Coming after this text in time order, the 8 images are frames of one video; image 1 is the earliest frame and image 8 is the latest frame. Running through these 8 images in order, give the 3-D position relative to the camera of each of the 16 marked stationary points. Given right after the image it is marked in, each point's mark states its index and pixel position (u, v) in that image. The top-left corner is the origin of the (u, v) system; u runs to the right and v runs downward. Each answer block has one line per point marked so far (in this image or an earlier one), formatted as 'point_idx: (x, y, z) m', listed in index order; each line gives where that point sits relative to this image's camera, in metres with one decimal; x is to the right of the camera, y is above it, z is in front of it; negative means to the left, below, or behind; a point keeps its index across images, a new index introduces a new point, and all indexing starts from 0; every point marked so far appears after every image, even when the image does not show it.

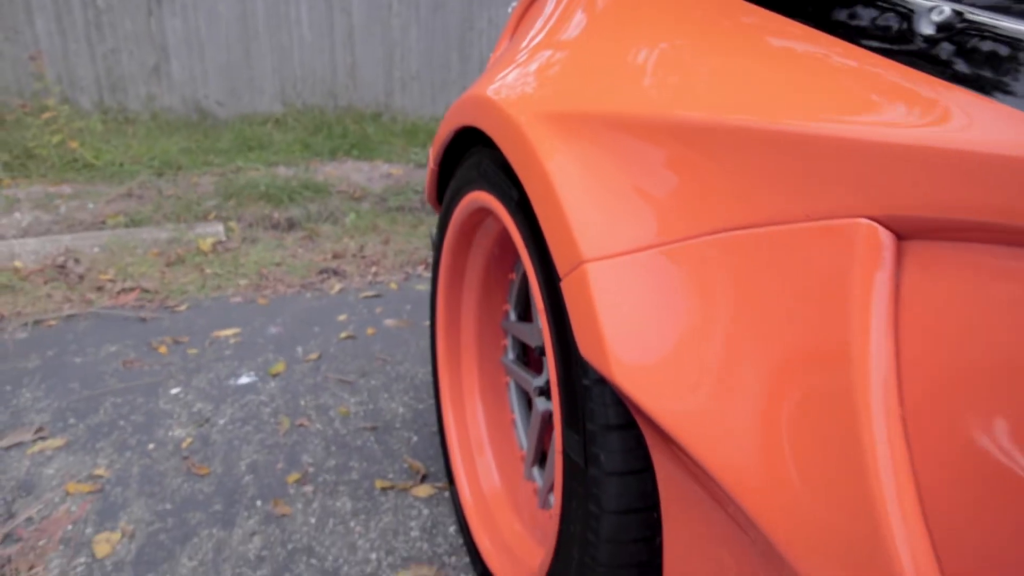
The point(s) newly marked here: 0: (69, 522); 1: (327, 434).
0: (-1.1, -0.6, +1.9) m
1: (-0.6, -0.5, +2.3) m
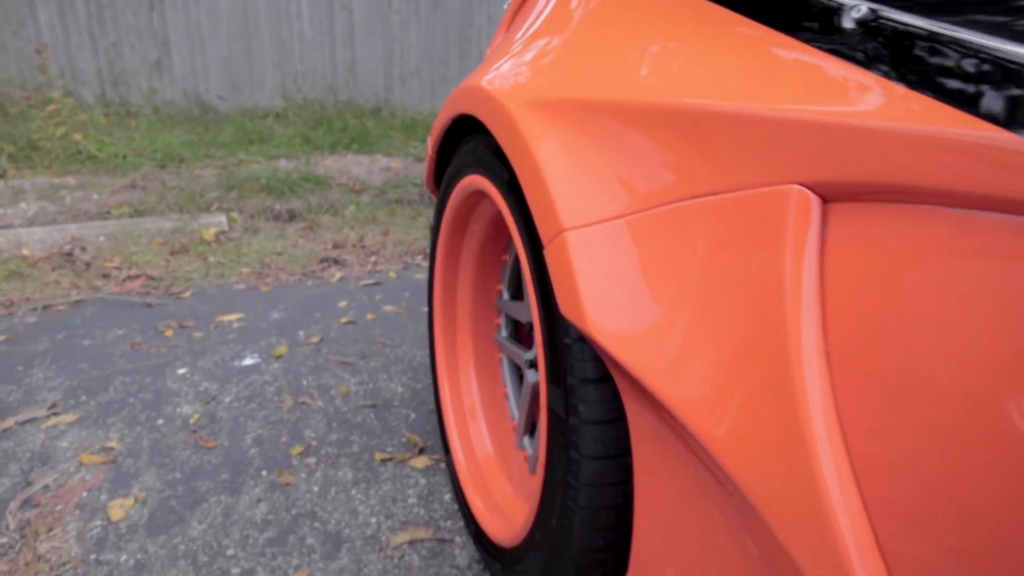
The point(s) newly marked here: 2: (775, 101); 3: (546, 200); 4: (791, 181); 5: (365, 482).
0: (-1.2, -0.5, +2.0) m
1: (-0.6, -0.4, +2.4) m
2: (+0.3, +0.2, +0.8) m
3: (+0.1, +0.2, +1.1) m
4: (+0.3, +0.1, +0.8) m
5: (-0.4, -0.5, +2.0) m
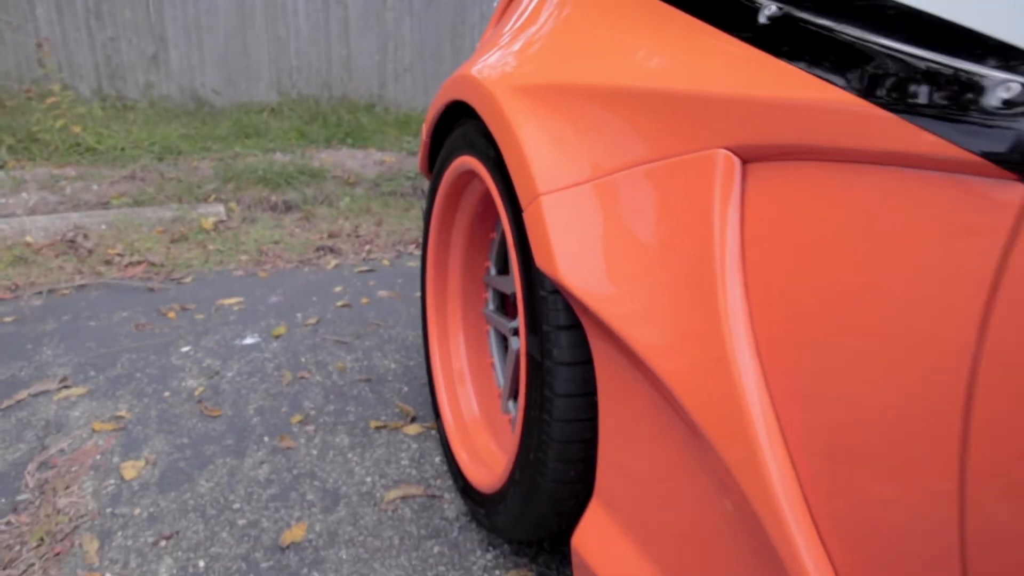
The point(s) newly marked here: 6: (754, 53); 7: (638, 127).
0: (-1.2, -0.5, +2.1) m
1: (-0.6, -0.3, +2.5) m
2: (+0.3, +0.3, +1.0) m
3: (0.0, +0.2, +1.3) m
4: (+0.3, +0.2, +0.9) m
5: (-0.4, -0.5, +2.2) m
6: (+0.3, +0.3, +0.9) m
7: (+0.2, +0.2, +1.1) m
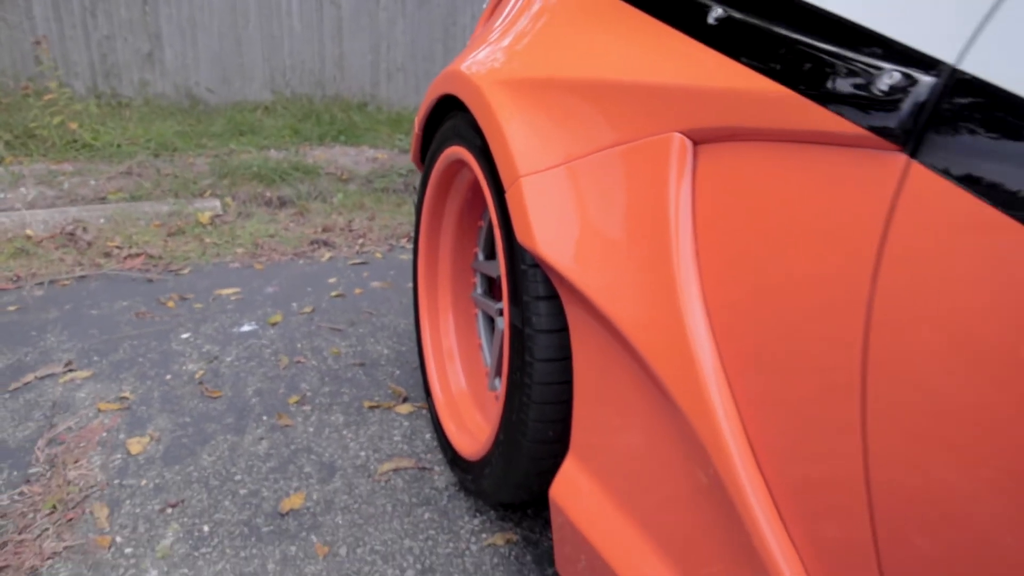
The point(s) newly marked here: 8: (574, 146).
0: (-1.2, -0.4, +2.2) m
1: (-0.7, -0.3, +2.6) m
2: (+0.2, +0.3, +1.1) m
3: (0.0, +0.3, +1.4) m
4: (+0.2, +0.2, +1.1) m
5: (-0.5, -0.4, +2.3) m
6: (+0.3, +0.3, +1.0) m
7: (+0.2, +0.3, +1.2) m
8: (+0.1, +0.3, +1.3) m
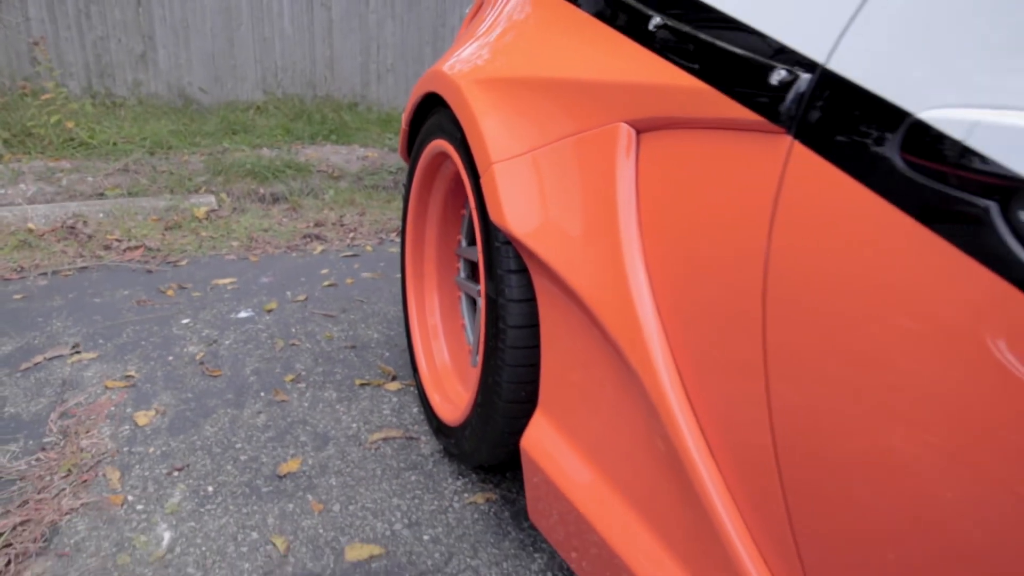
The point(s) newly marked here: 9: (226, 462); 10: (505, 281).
0: (-1.3, -0.4, +2.4) m
1: (-0.8, -0.2, +2.8) m
2: (+0.2, +0.4, +1.3) m
3: (-0.1, +0.3, +1.6) m
4: (+0.2, +0.3, +1.2) m
5: (-0.6, -0.4, +2.4) m
6: (+0.2, +0.4, +1.2) m
7: (+0.1, +0.3, +1.4) m
8: (0.0, +0.3, +1.5) m
9: (-0.8, -0.5, +2.1) m
10: (0.0, 0.0, +1.6) m
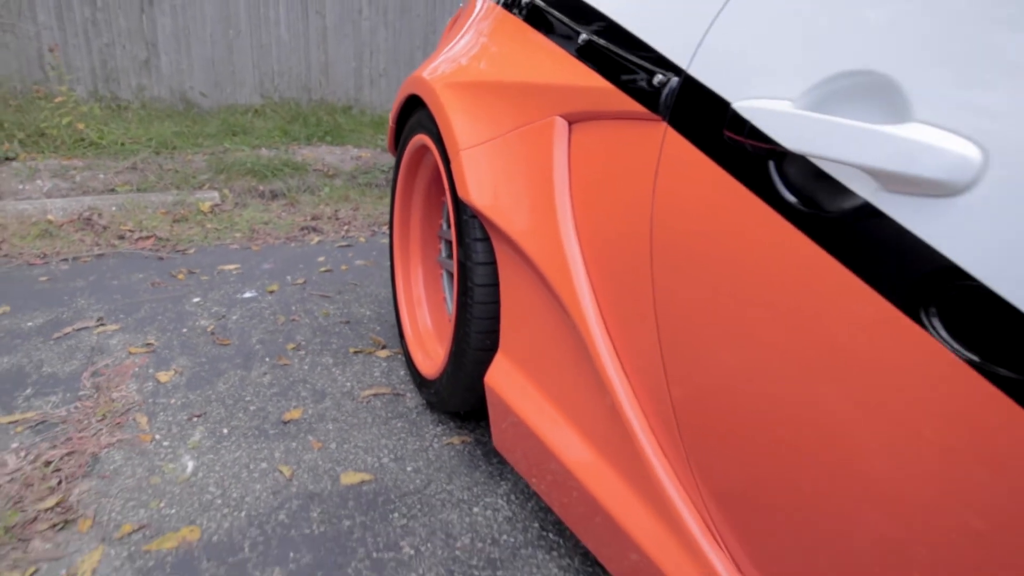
0: (-1.4, -0.3, +2.7) m
1: (-0.9, -0.2, +3.1) m
2: (+0.1, +0.5, +1.6) m
3: (-0.2, +0.4, +1.9) m
4: (+0.1, +0.4, +1.6) m
5: (-0.7, -0.3, +2.8) m
6: (+0.1, +0.5, +1.6) m
7: (0.0, +0.4, +1.7) m
8: (0.0, +0.4, +1.8) m
9: (-0.9, -0.4, +2.4) m
10: (-0.1, +0.1, +1.9) m
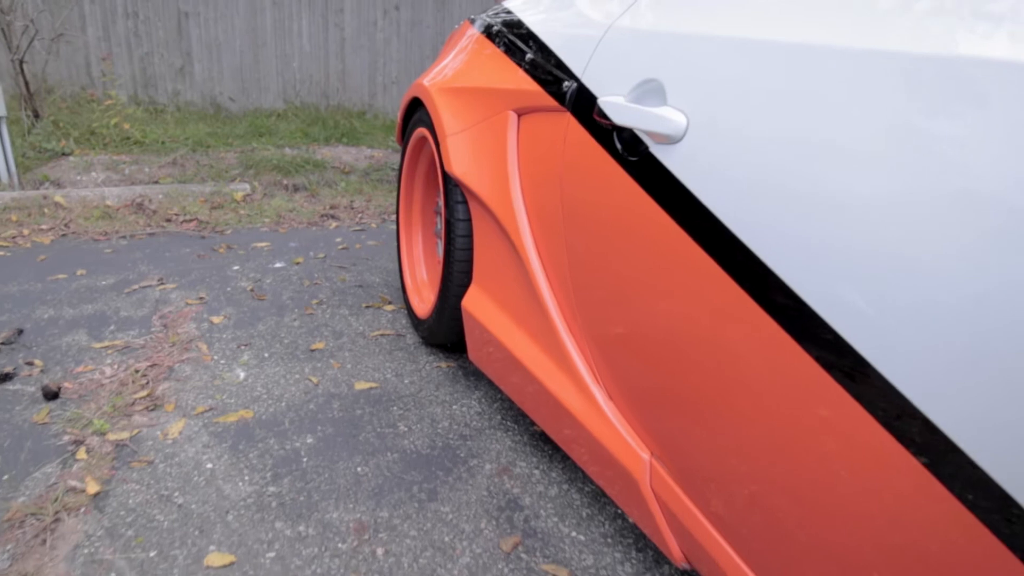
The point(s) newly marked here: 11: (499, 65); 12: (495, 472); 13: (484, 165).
0: (-1.5, -0.1, +3.4) m
1: (-0.9, 0.0, +3.8) m
2: (0.0, +0.7, +2.3) m
3: (-0.3, +0.6, +2.6) m
4: (0.0, +0.6, +2.3) m
5: (-0.7, -0.1, +3.5) m
6: (0.0, +0.7, +2.3) m
7: (-0.1, +0.6, +2.4) m
8: (-0.1, +0.6, +2.5) m
9: (-1.0, -0.2, +3.1) m
10: (-0.2, +0.3, +2.6) m
11: (0.0, +0.7, +2.4) m
12: (0.0, -0.6, +2.2) m
13: (-0.1, +0.4, +2.4) m
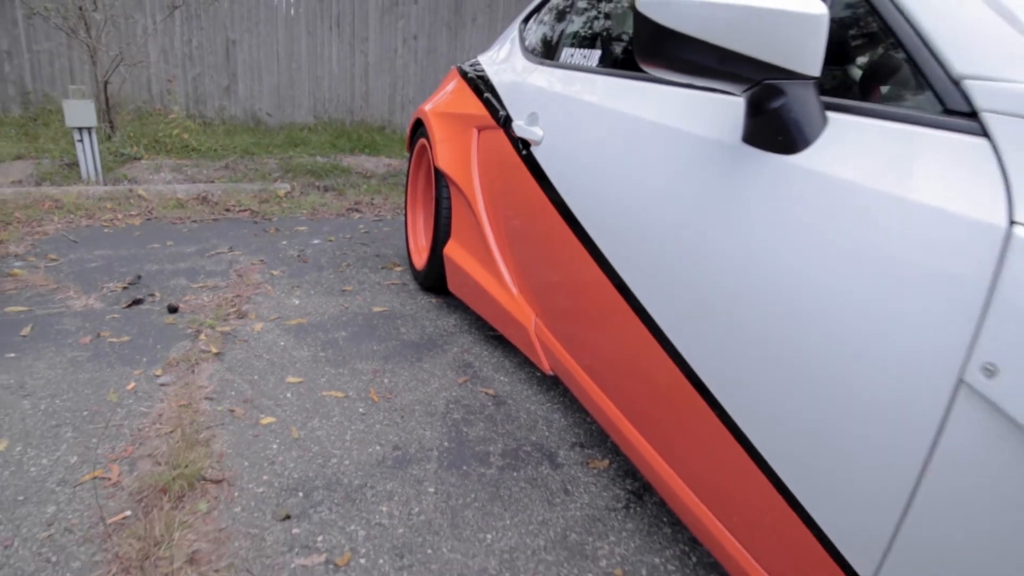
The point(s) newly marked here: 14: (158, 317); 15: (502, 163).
0: (-1.7, +0.1, +4.8) m
1: (-1.1, +0.2, +5.2) m
2: (-0.2, +0.9, +3.6) m
3: (-0.4, +0.8, +4.0) m
4: (-0.2, +0.8, +3.6) m
5: (-0.9, +0.1, +4.8) m
6: (-0.2, +0.9, +3.6) m
7: (-0.3, +0.8, +3.8) m
8: (-0.3, +0.8, +3.8) m
9: (-1.2, 0.0, +4.4) m
10: (-0.4, +0.5, +3.9) m
11: (-0.2, +1.0, +3.7) m
12: (-0.3, -0.3, +3.5) m
13: (-0.3, +0.6, +3.7) m
14: (-1.9, -0.2, +3.9) m
15: (-0.1, +0.7, +3.4) m
